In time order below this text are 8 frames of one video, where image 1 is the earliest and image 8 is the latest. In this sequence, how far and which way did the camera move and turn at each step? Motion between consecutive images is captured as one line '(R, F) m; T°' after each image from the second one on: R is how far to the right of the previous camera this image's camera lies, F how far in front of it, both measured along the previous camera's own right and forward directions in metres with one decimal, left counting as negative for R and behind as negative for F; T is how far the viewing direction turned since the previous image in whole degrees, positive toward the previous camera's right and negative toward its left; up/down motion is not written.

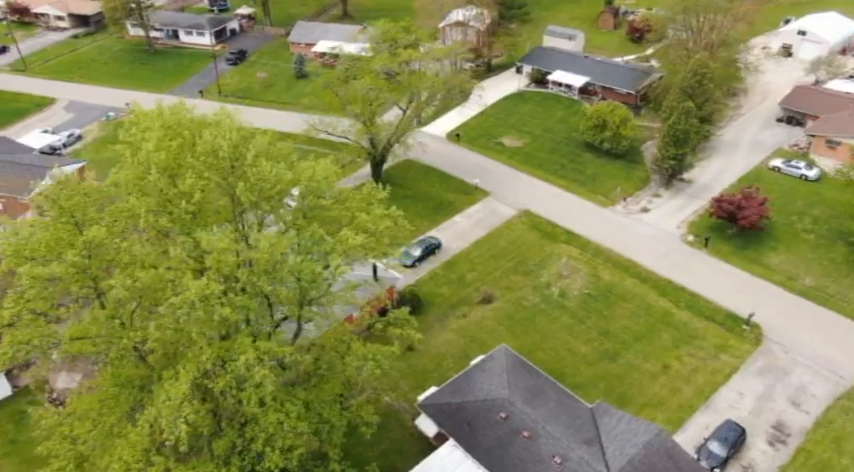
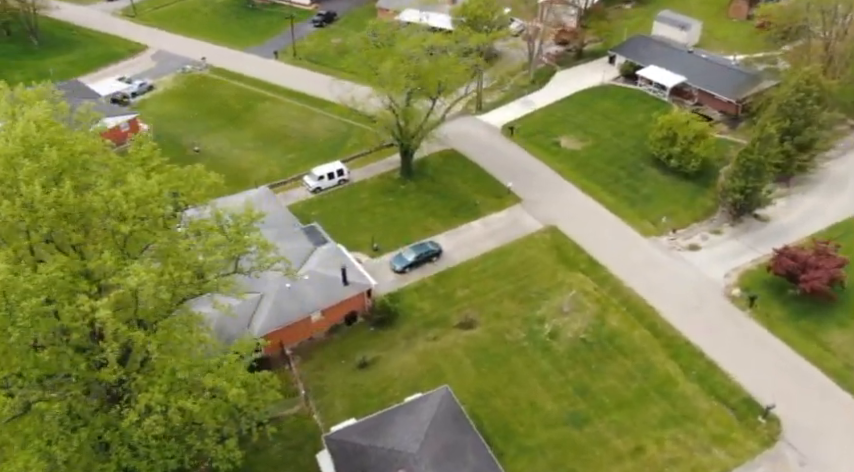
(+10.1, +5.6) m; -13°
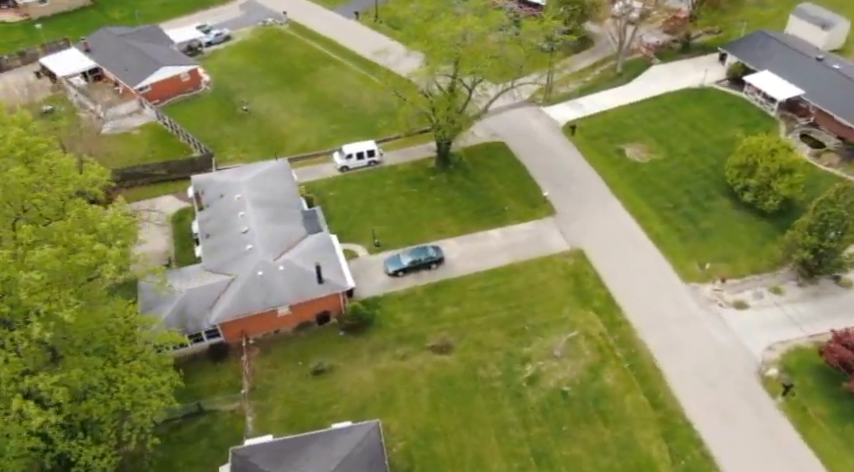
(+8.2, +5.1) m; -12°
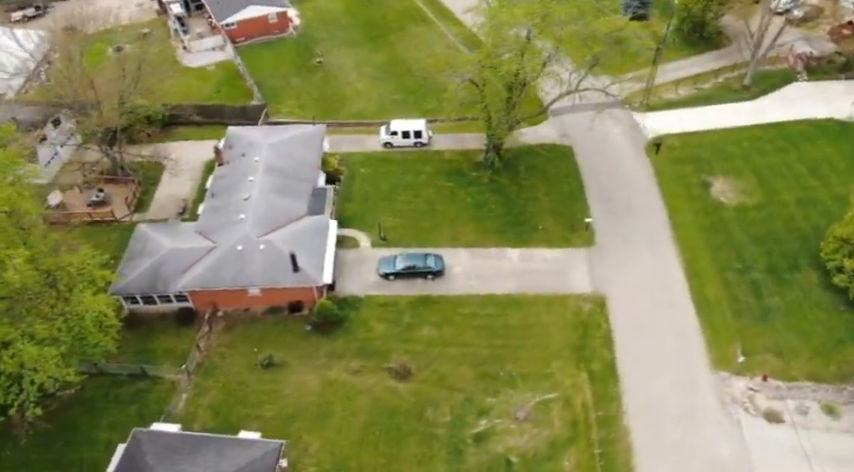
(+8.5, +5.5) m; -14°
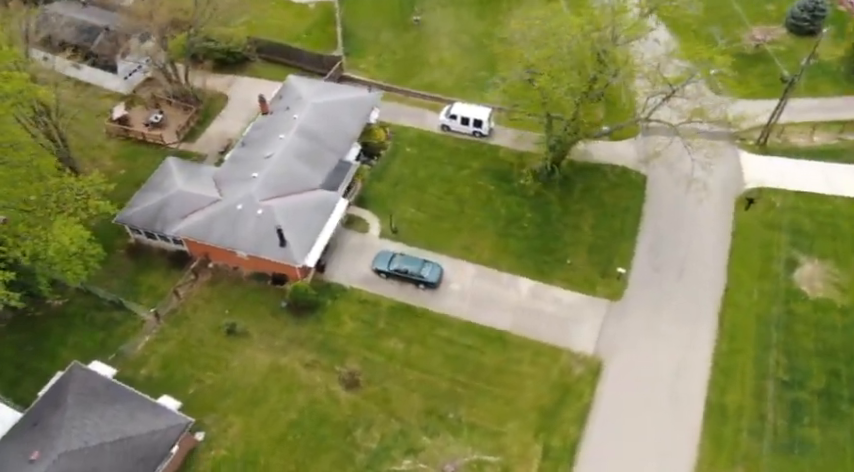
(+7.6, +4.4) m; -14°
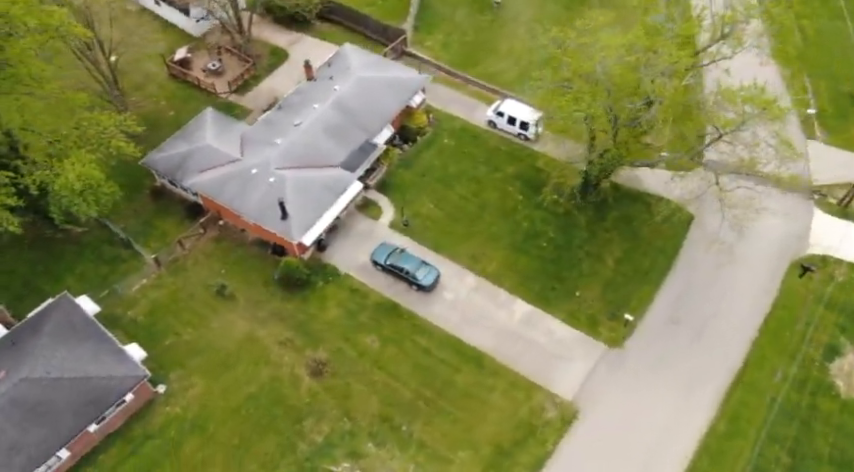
(+5.1, +2.1) m; -10°
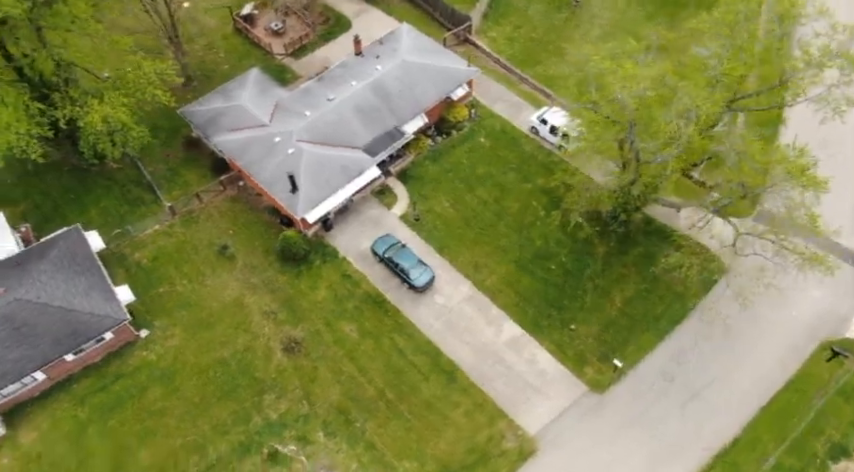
(+4.5, +1.3) m; -8°
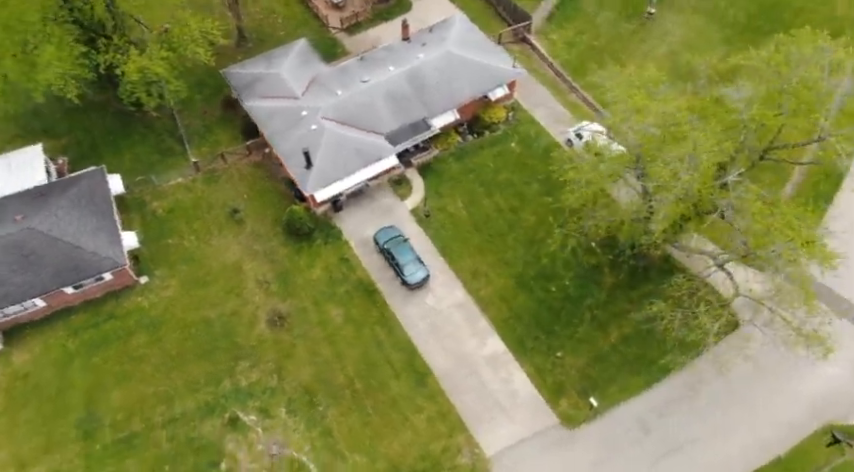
(+3.8, +0.8) m; -7°
